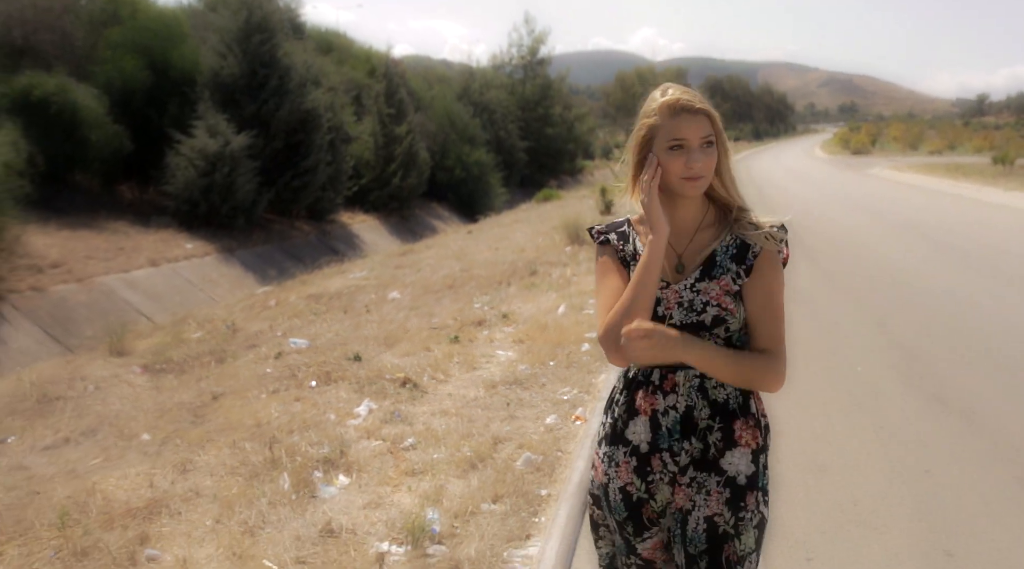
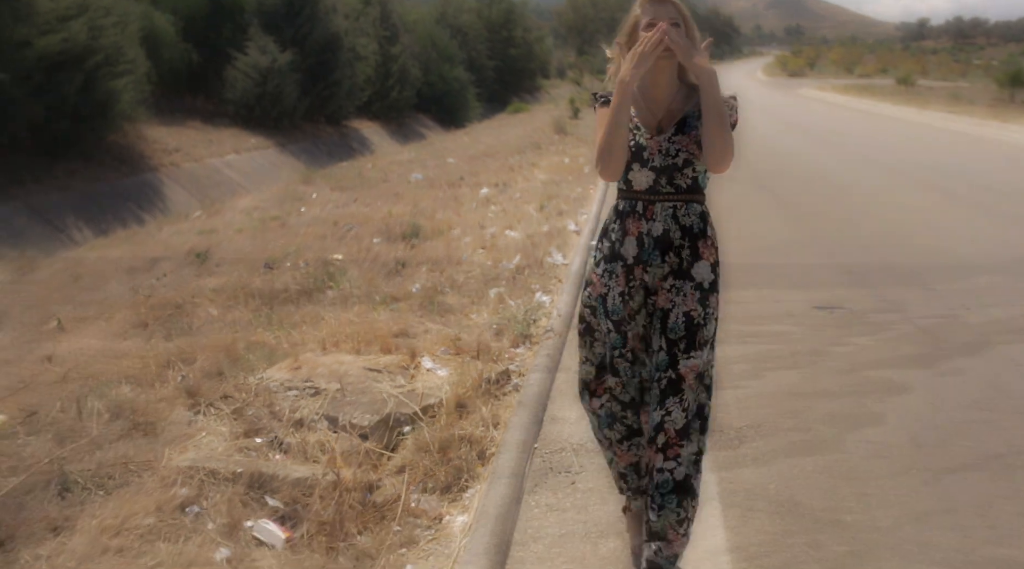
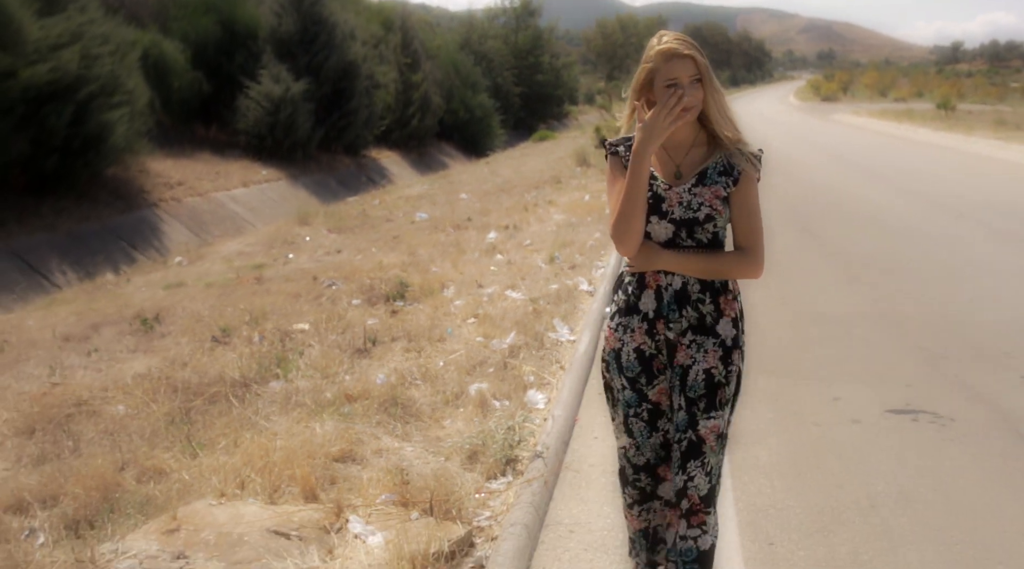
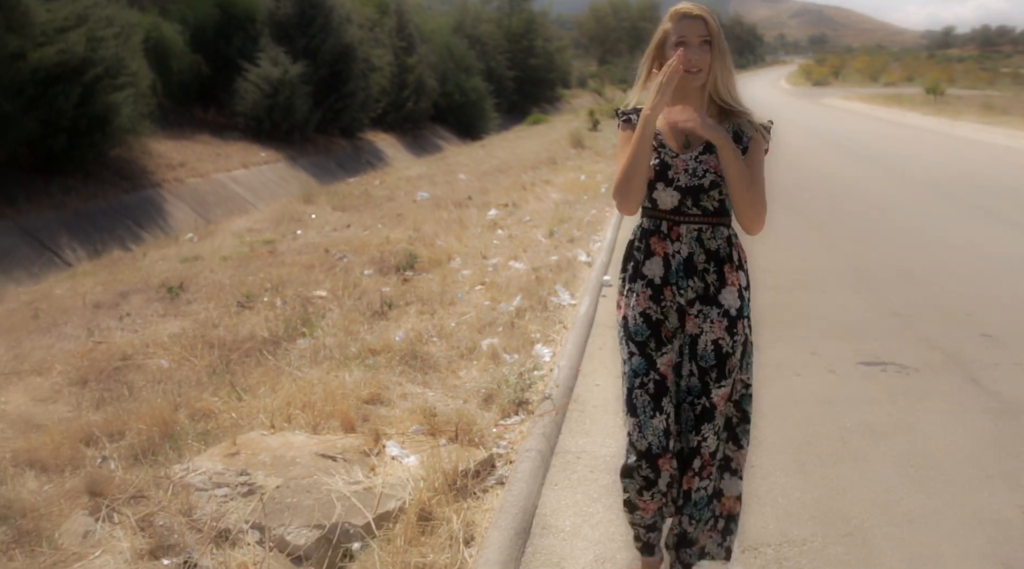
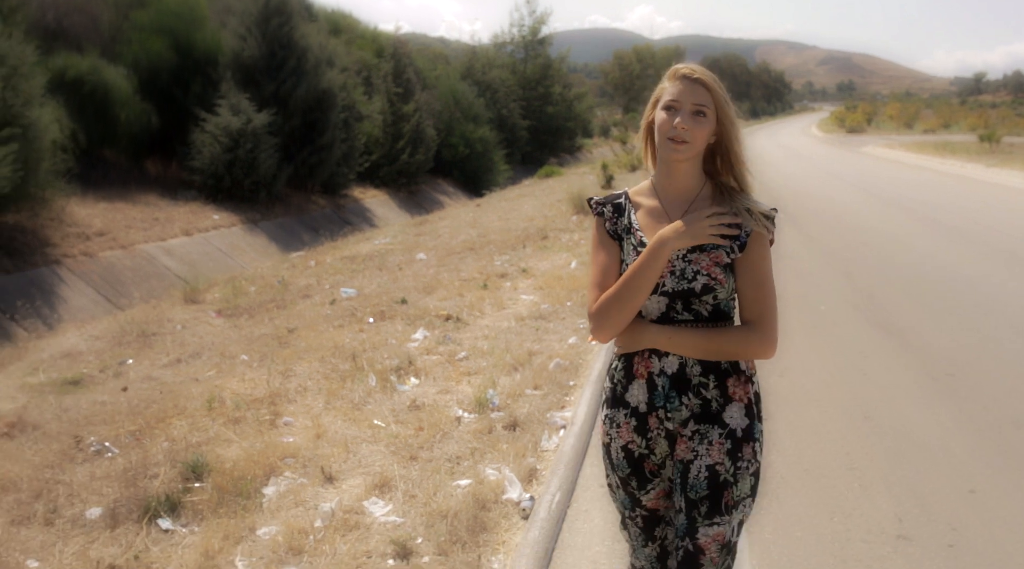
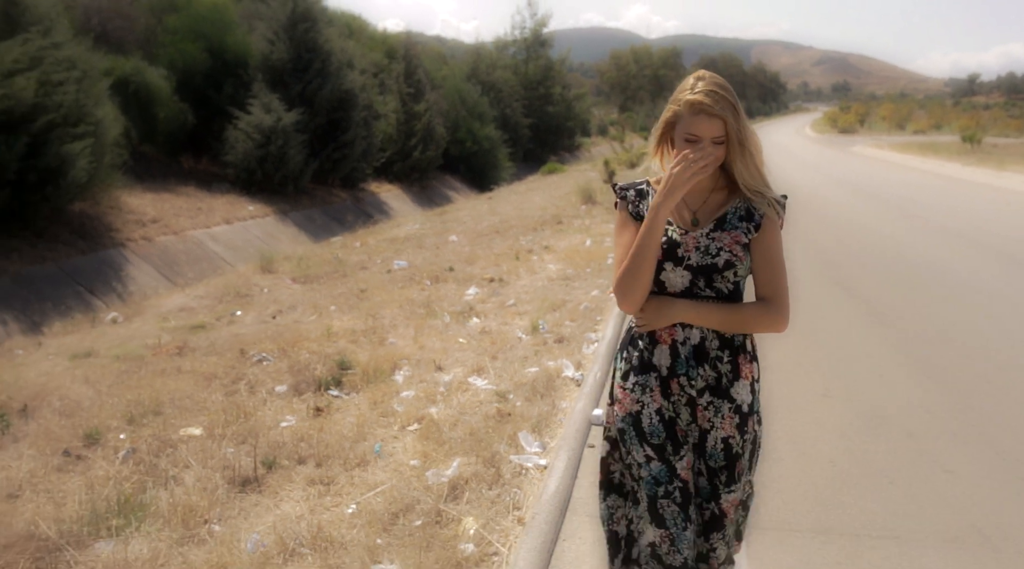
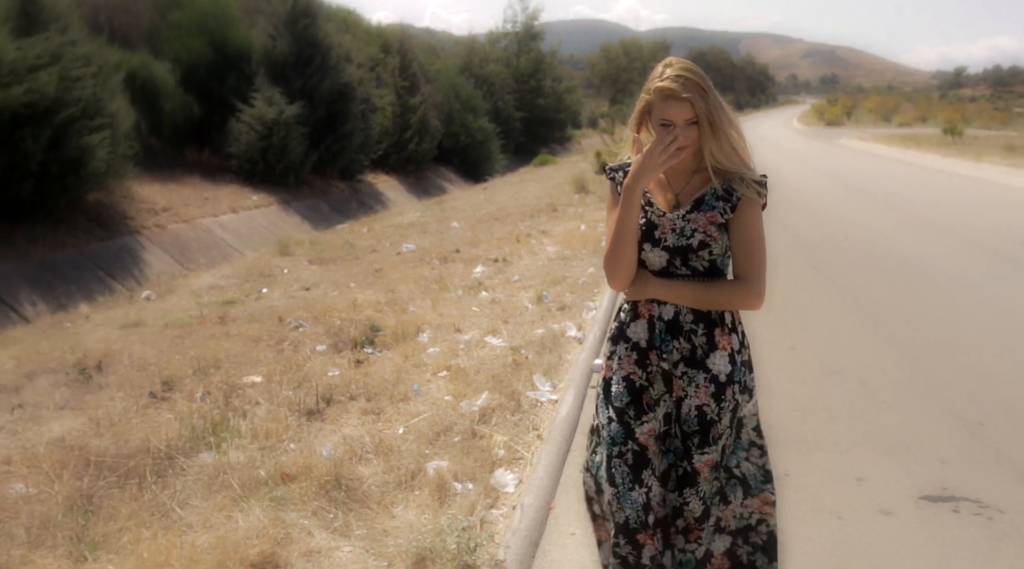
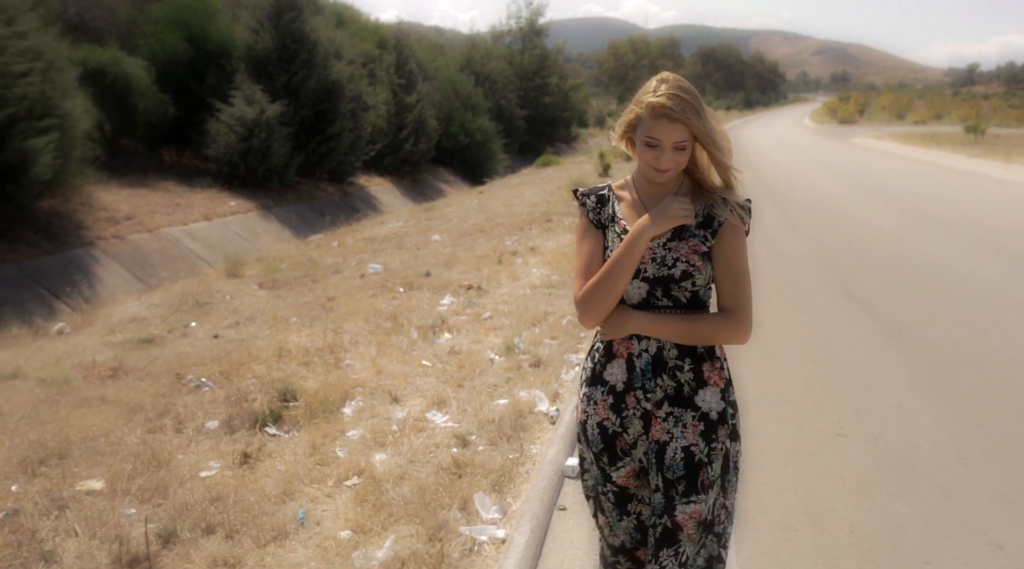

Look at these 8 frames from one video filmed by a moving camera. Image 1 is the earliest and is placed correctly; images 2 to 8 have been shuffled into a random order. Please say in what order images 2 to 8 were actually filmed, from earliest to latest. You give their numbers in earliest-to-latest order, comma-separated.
5, 8, 6, 7, 3, 4, 2
